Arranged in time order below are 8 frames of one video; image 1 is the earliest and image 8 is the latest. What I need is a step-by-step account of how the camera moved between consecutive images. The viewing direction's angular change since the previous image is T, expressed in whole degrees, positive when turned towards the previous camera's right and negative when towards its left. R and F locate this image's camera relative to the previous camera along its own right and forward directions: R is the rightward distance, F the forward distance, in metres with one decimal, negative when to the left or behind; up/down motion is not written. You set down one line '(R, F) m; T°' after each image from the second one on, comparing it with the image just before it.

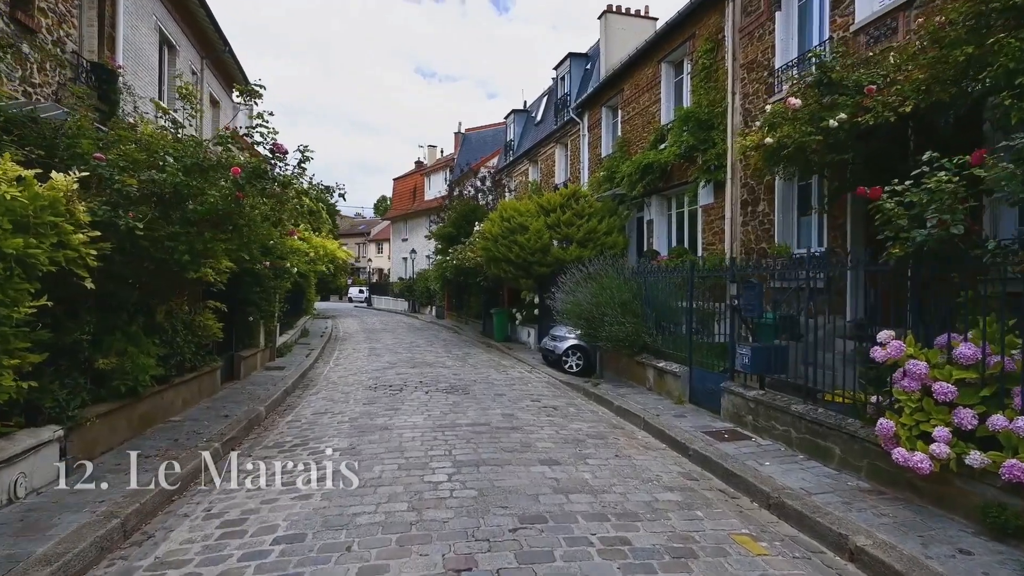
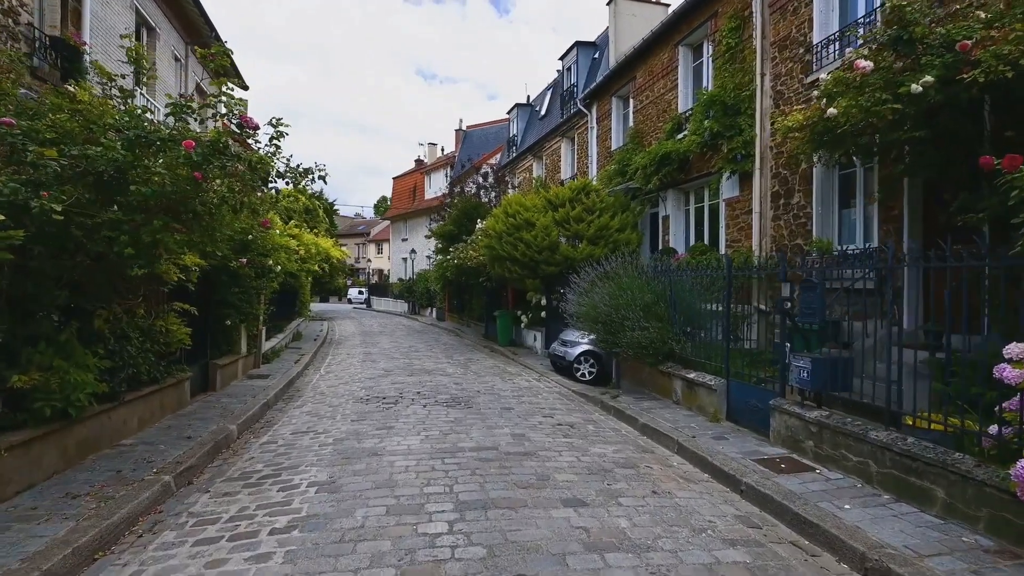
(-0.1, +1.2) m; 0°
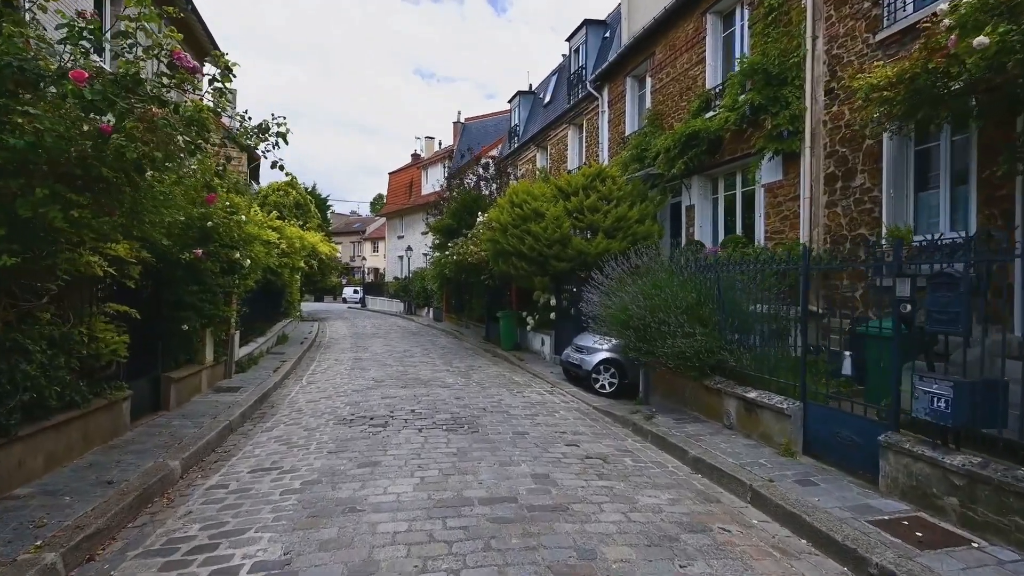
(-0.2, +1.7) m; 0°
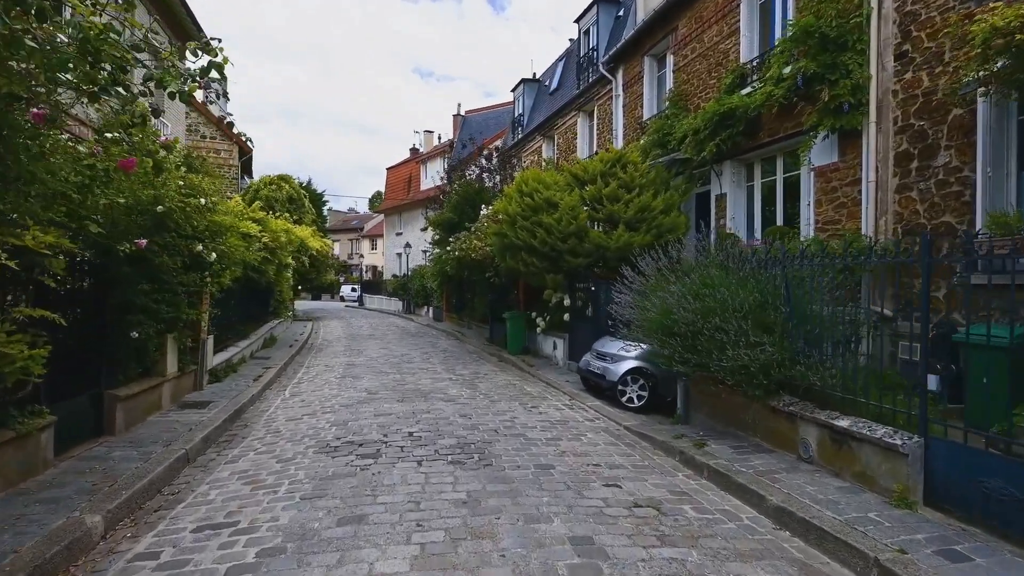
(-0.2, +1.5) m; 0°
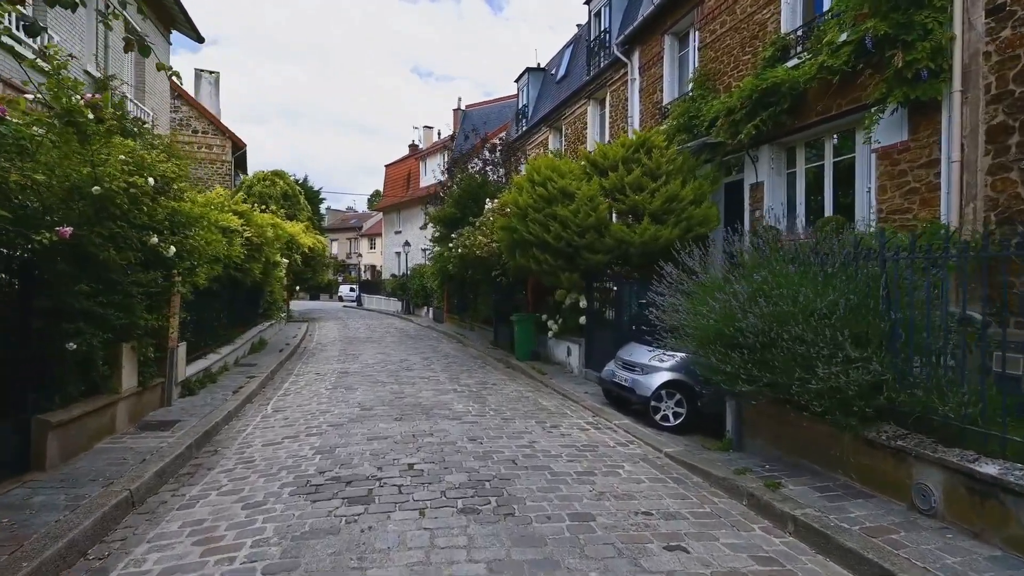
(-0.2, +1.3) m; 0°
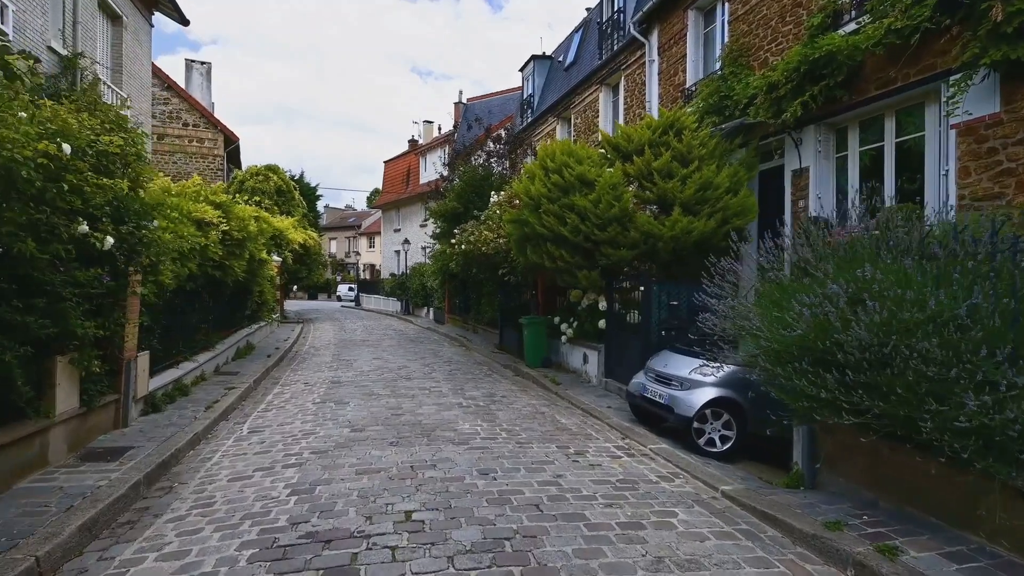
(-0.2, +1.3) m; 0°
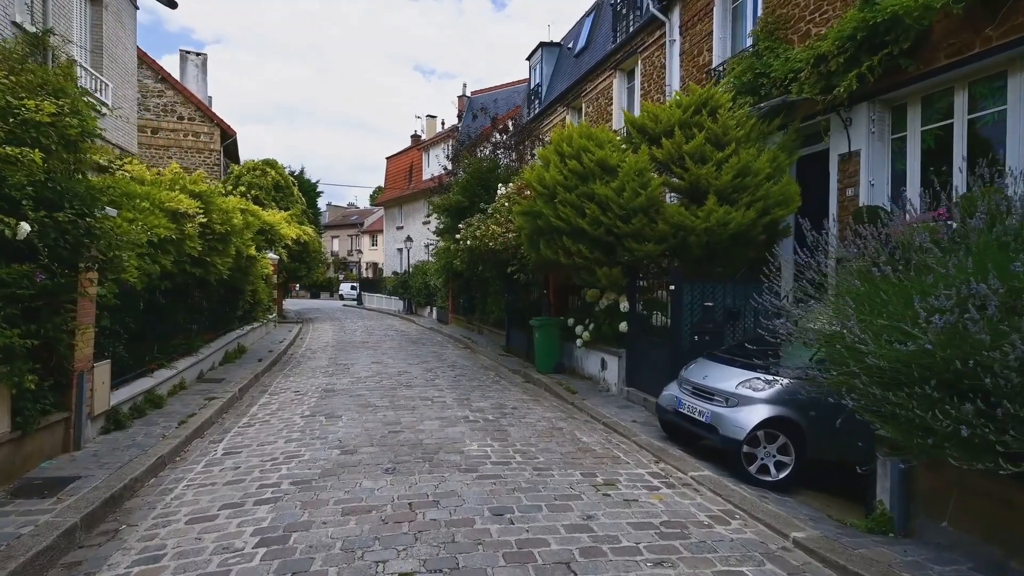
(-0.1, +1.1) m; 0°
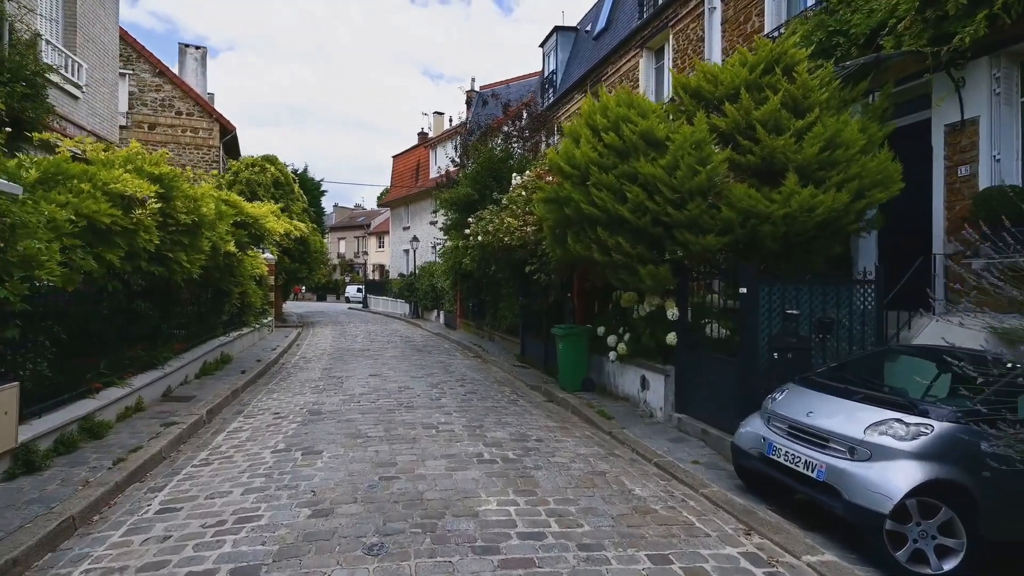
(-0.2, +1.8) m; -1°
